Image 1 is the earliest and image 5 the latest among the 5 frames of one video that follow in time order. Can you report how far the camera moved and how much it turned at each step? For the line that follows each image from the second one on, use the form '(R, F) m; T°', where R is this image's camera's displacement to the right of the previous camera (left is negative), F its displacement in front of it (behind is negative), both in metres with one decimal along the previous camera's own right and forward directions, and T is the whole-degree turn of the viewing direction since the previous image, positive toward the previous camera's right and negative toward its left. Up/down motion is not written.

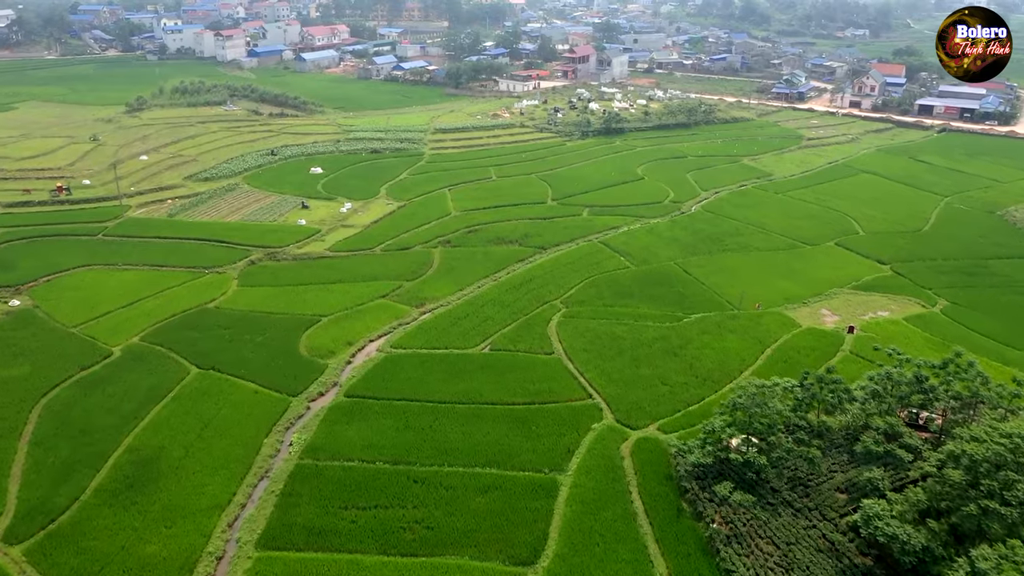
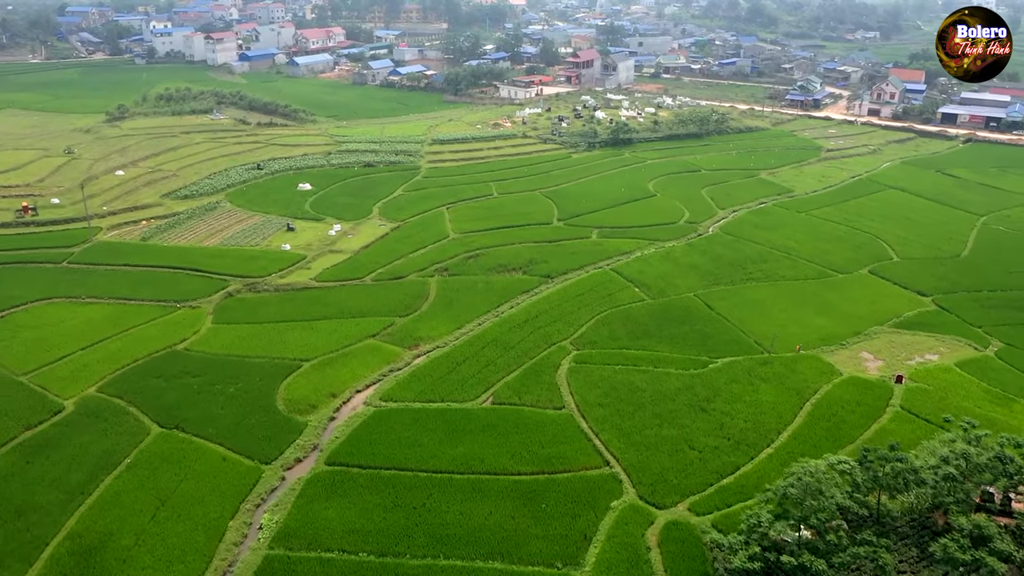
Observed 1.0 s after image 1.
(-0.2, +2.8) m; 0°
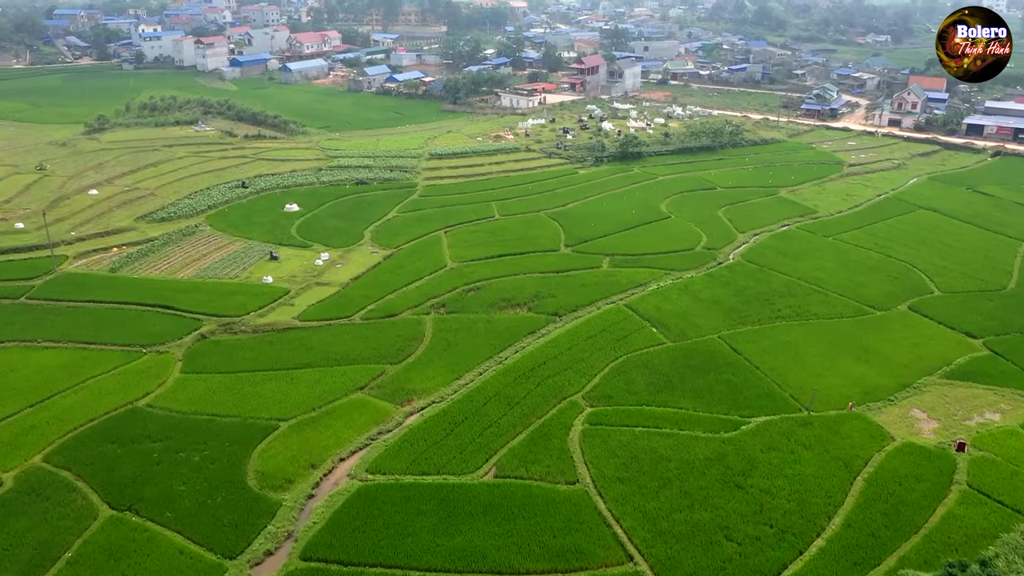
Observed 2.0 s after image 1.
(-0.2, +2.8) m; 0°
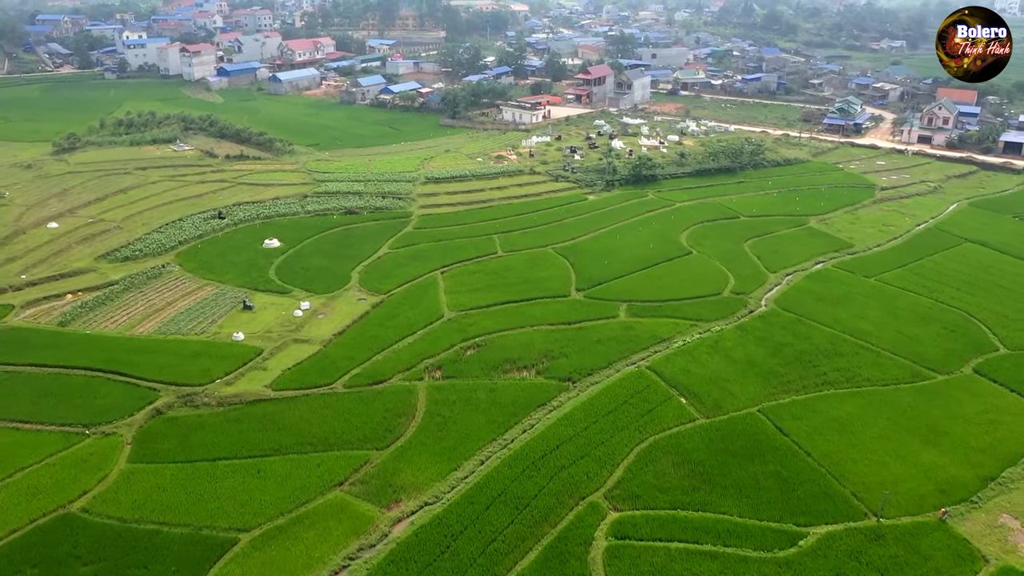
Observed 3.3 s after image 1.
(-0.2, +3.6) m; 0°
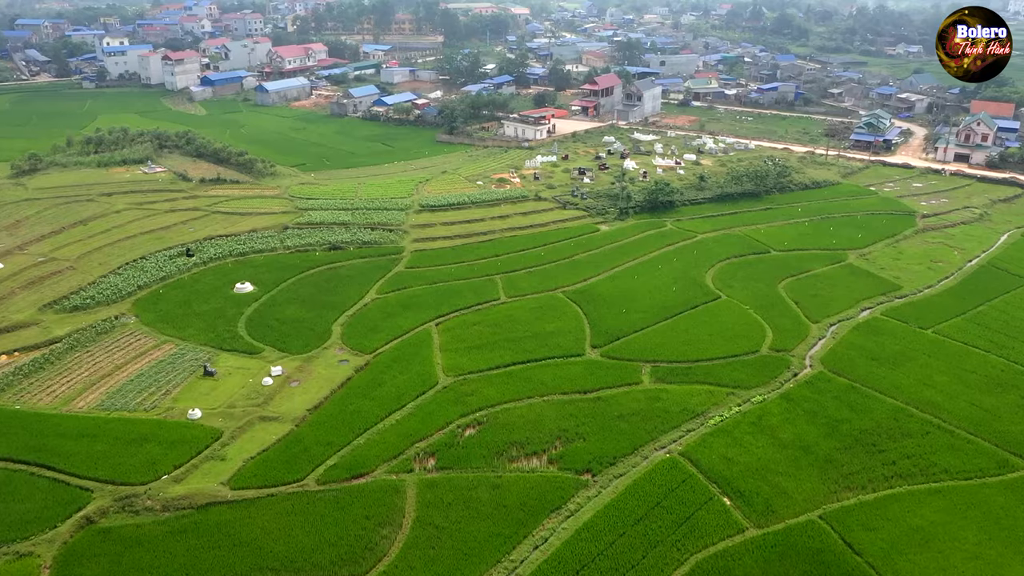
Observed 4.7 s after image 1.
(-0.2, +3.9) m; 0°
